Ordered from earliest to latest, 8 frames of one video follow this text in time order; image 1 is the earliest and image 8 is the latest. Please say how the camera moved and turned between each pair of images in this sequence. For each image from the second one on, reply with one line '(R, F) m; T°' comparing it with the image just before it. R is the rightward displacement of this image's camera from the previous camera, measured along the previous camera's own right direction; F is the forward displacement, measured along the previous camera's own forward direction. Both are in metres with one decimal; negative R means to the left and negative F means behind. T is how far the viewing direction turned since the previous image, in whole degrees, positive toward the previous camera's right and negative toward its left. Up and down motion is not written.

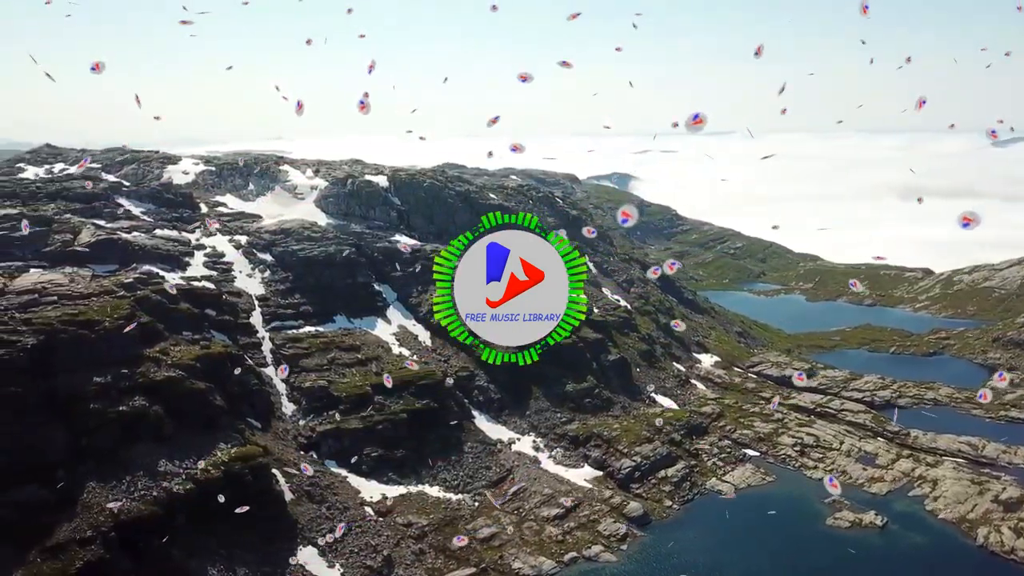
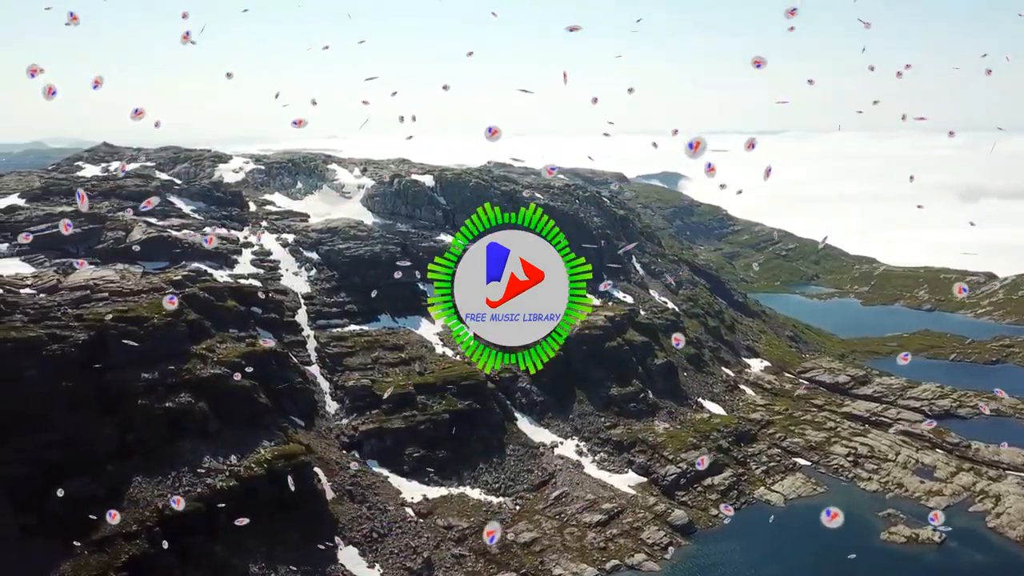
(0.0, +2.3) m; -4°
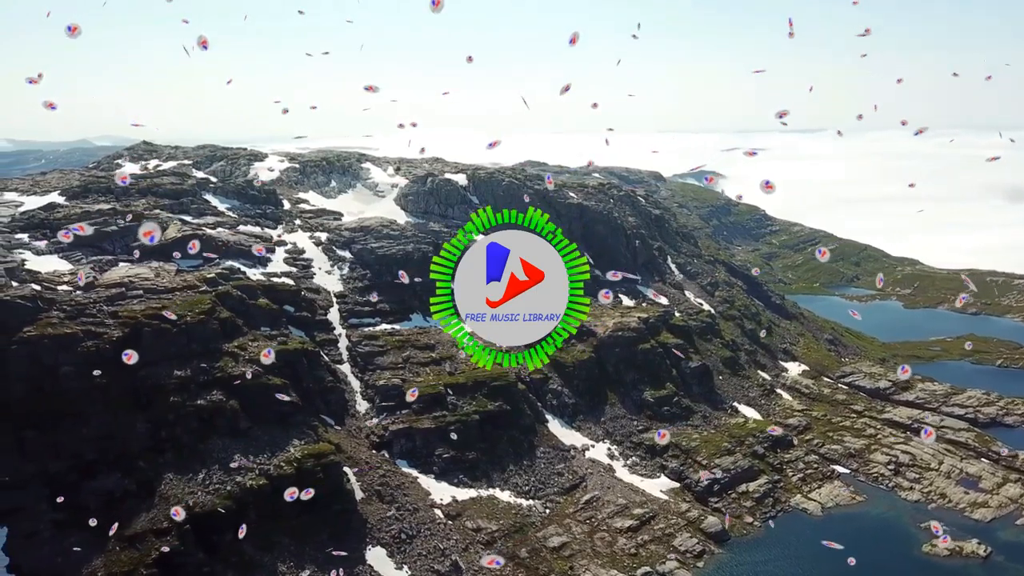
(0.0, +1.7) m; -3°
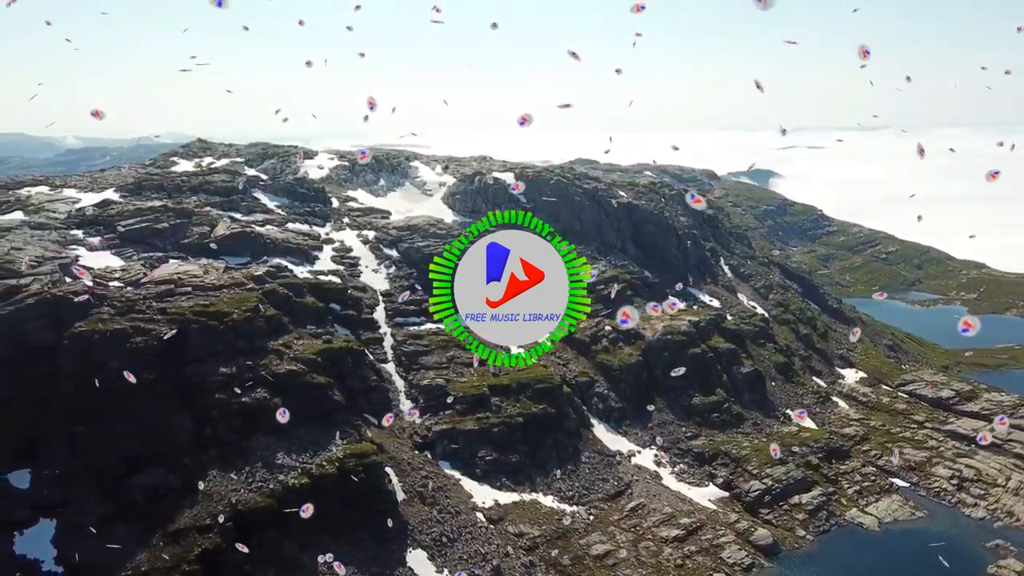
(0.0, +2.4) m; -5°
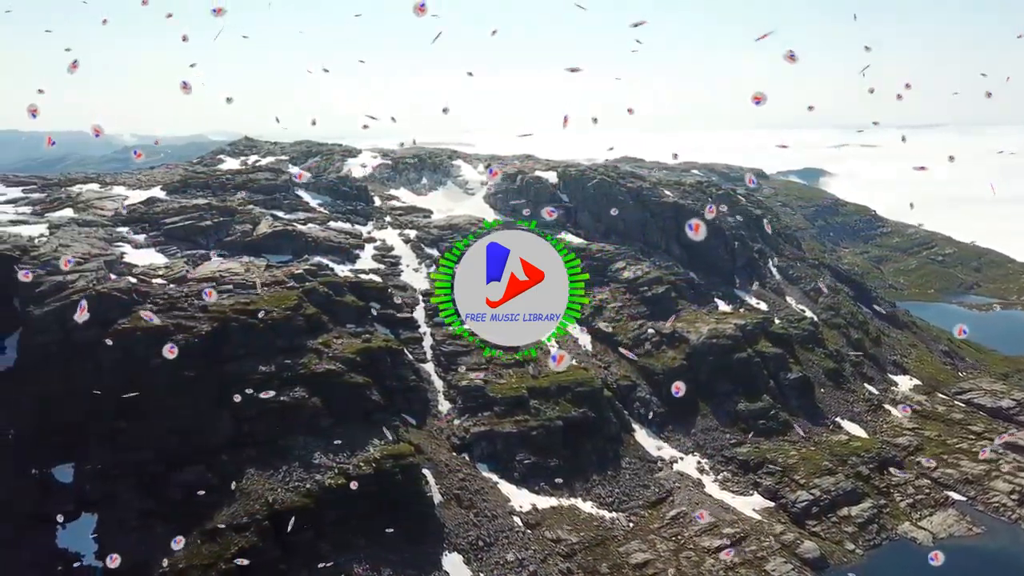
(-0.1, +2.0) m; -4°
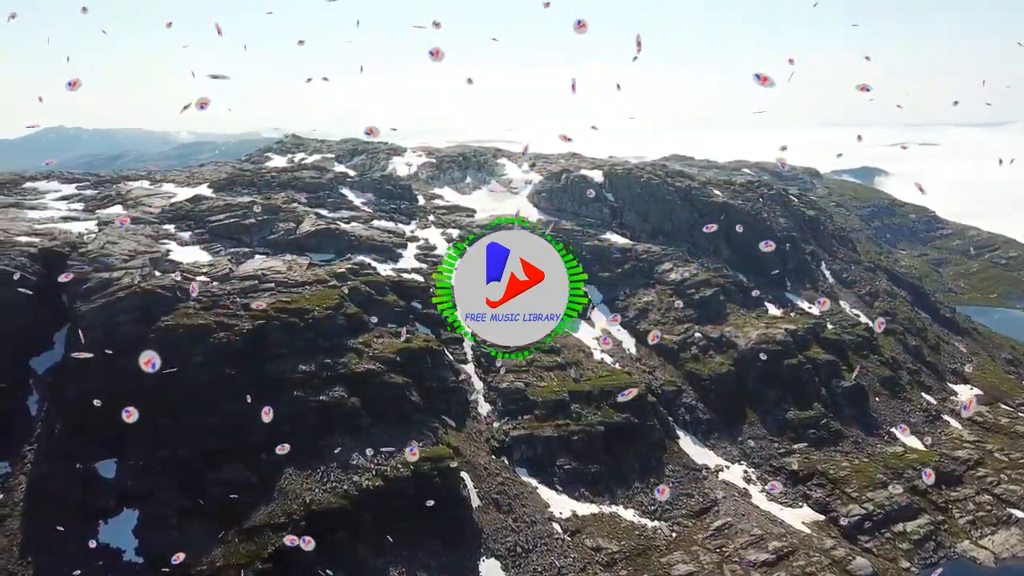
(-0.1, +2.0) m; -4°
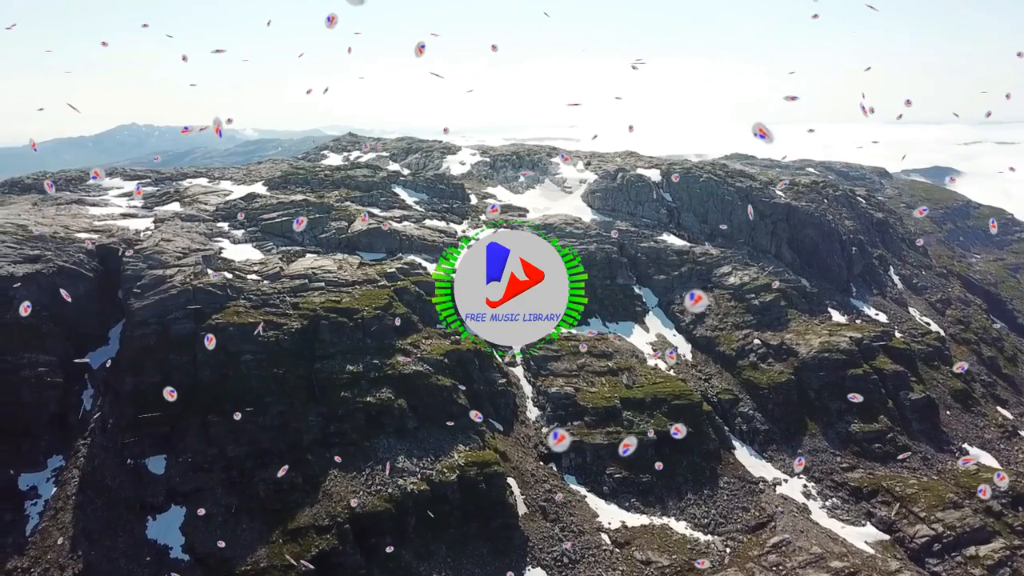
(-0.3, +2.3) m; -5°
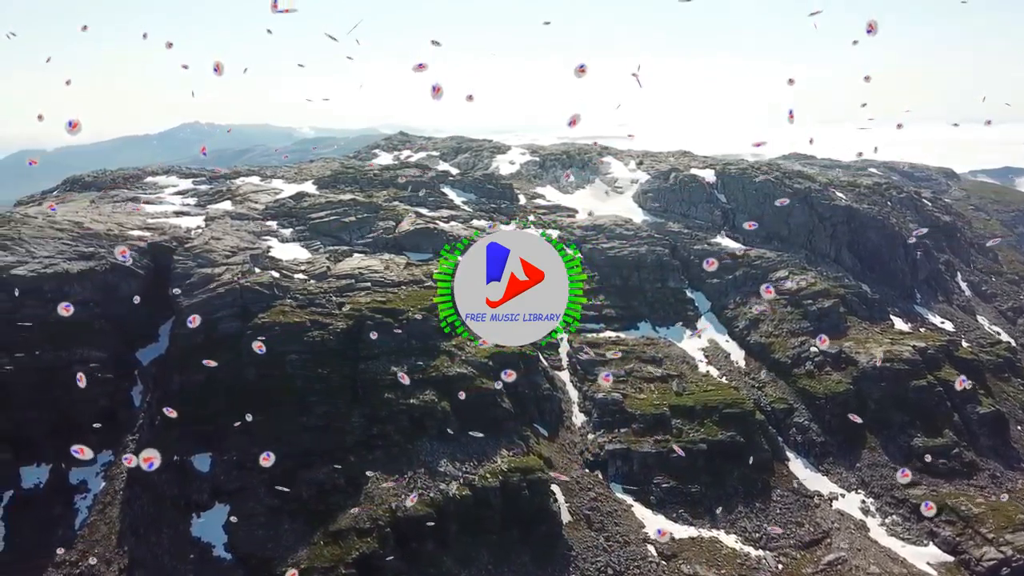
(-0.4, +1.9) m; -4°
